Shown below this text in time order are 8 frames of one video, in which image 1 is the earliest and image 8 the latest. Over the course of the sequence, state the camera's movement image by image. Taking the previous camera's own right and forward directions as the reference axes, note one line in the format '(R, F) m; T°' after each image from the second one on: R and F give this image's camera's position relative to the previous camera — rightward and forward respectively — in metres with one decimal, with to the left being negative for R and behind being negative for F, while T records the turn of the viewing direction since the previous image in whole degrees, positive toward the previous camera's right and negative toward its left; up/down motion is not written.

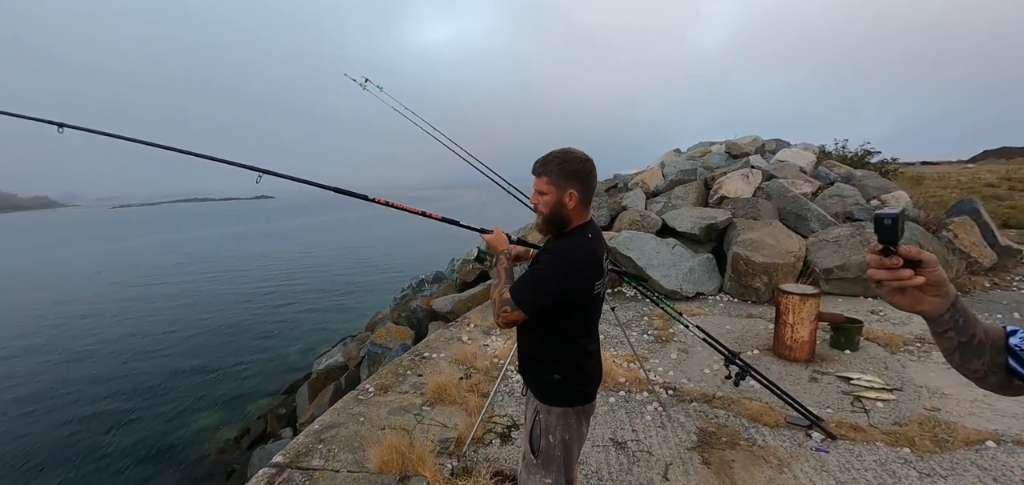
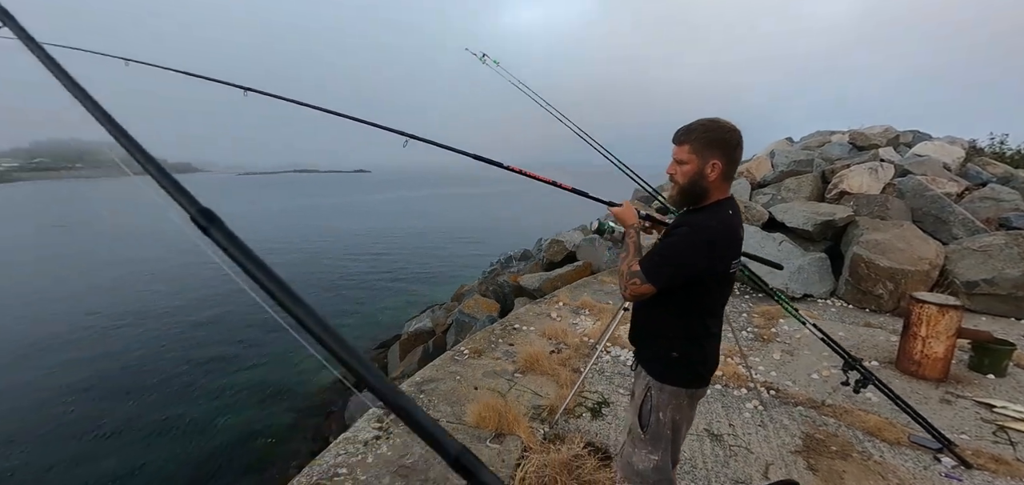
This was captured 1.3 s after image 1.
(-0.4, -0.1) m; -9°
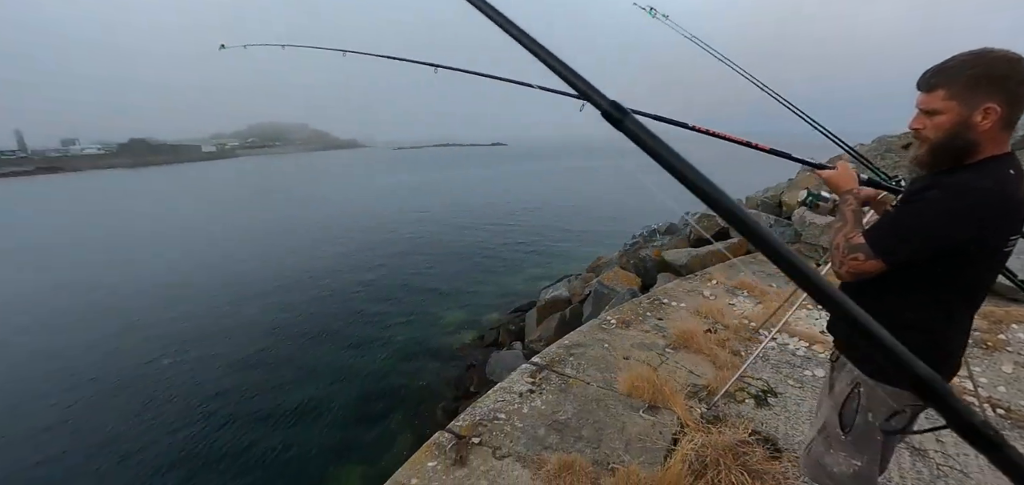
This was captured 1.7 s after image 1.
(-0.4, -0.1) m; -16°
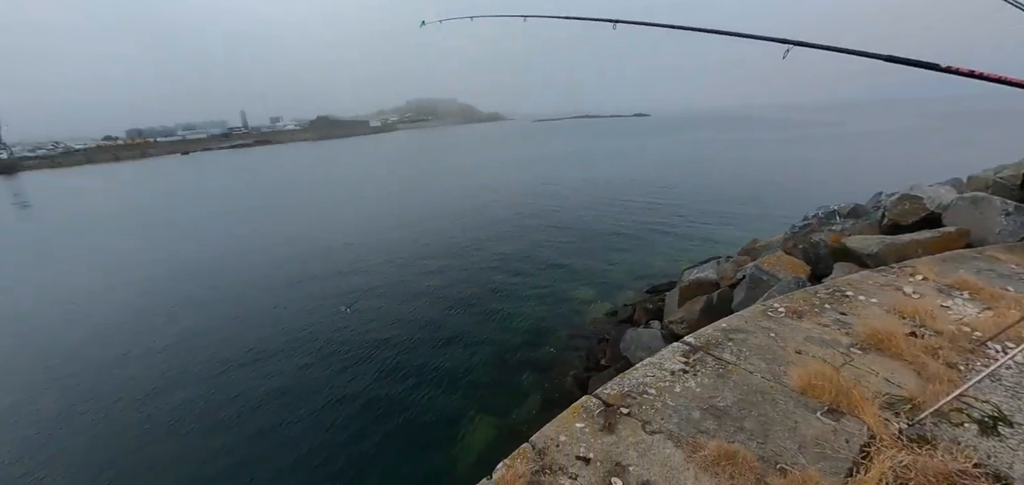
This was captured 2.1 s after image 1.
(-0.4, -0.1) m; -16°
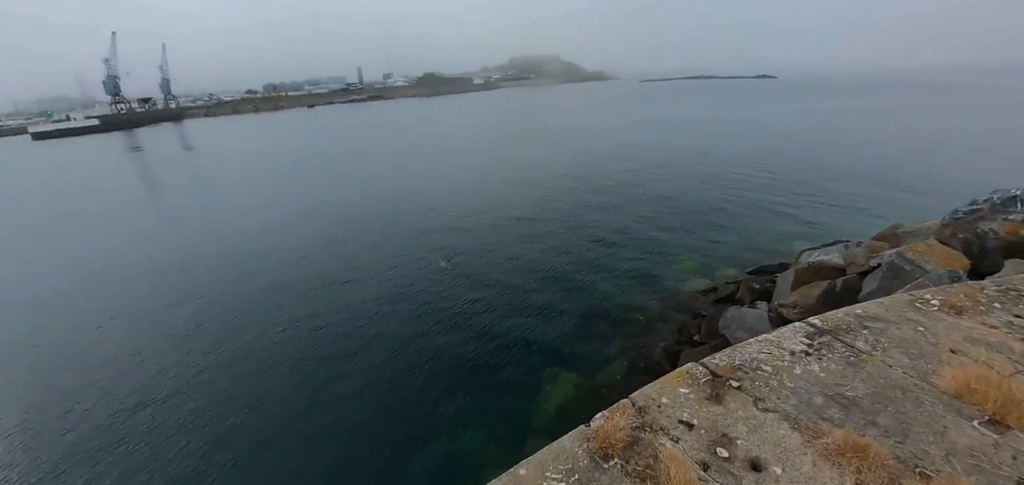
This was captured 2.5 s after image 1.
(-0.2, 0.0) m; -11°
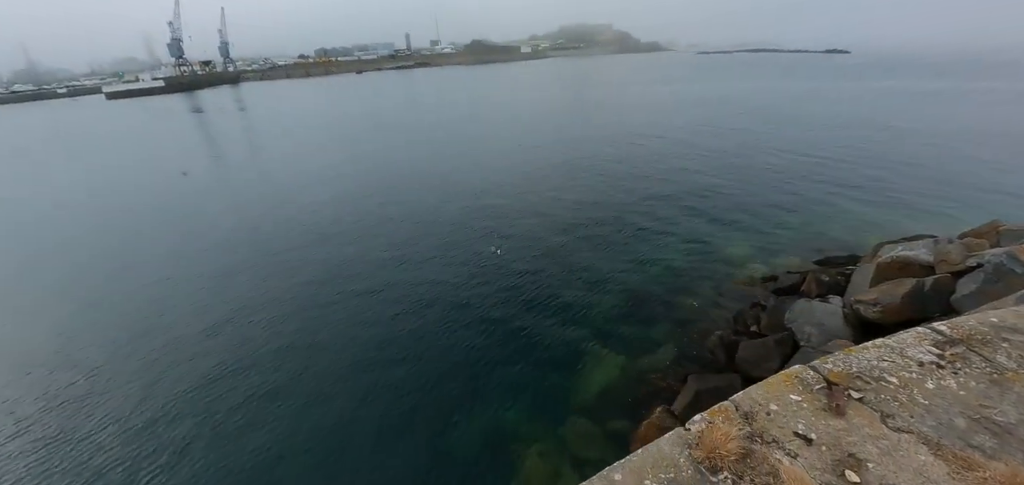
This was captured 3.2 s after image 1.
(-0.4, +0.3) m; -5°
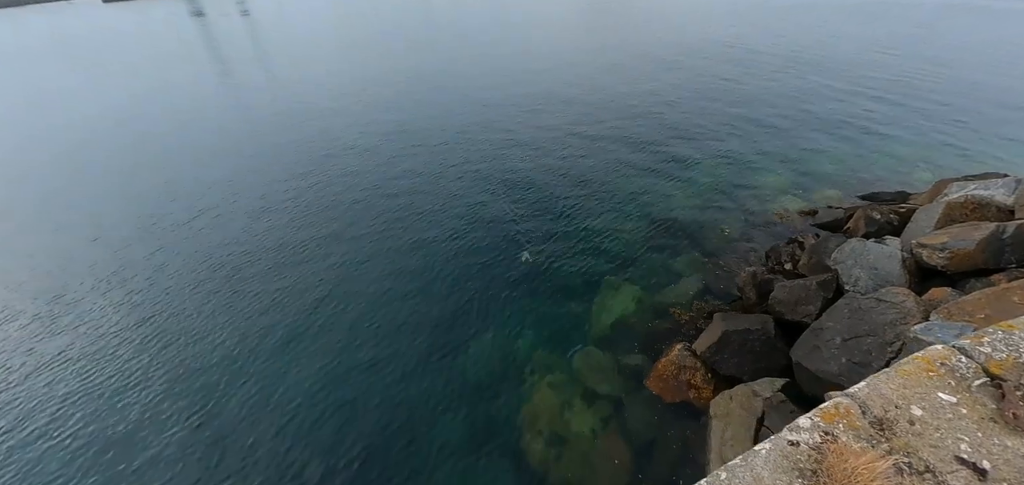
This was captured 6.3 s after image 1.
(-0.1, +0.9) m; -2°
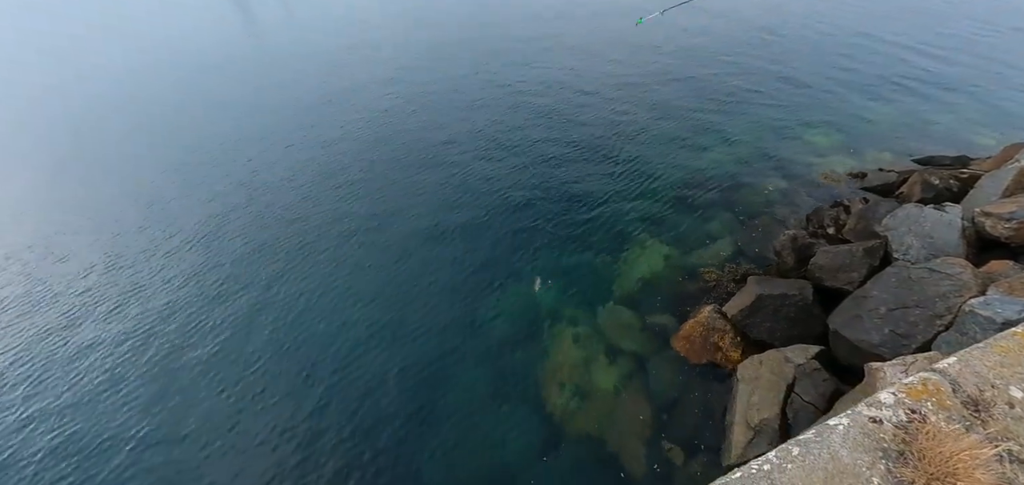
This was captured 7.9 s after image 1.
(-0.1, +0.1) m; -3°
